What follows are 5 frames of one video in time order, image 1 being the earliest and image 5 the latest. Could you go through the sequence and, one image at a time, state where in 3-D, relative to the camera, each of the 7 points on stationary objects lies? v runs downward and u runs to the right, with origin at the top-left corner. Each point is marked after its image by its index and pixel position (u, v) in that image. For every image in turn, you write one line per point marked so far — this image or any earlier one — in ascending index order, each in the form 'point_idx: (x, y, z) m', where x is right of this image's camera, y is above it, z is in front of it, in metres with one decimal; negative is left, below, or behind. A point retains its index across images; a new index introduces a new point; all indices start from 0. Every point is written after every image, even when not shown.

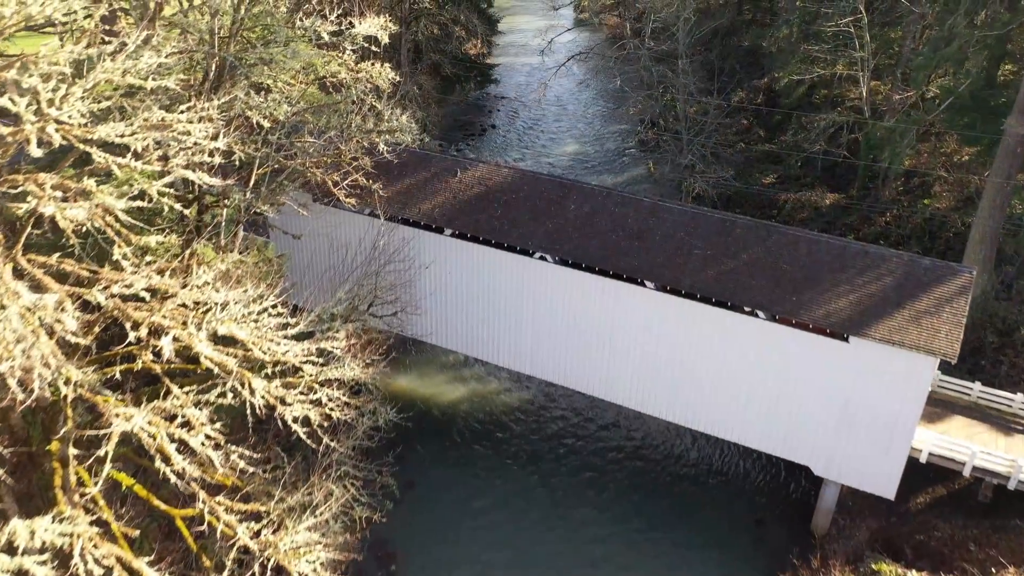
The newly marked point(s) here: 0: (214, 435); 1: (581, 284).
0: (-3.8, -1.9, +7.3) m
1: (+1.6, +0.1, +13.7) m
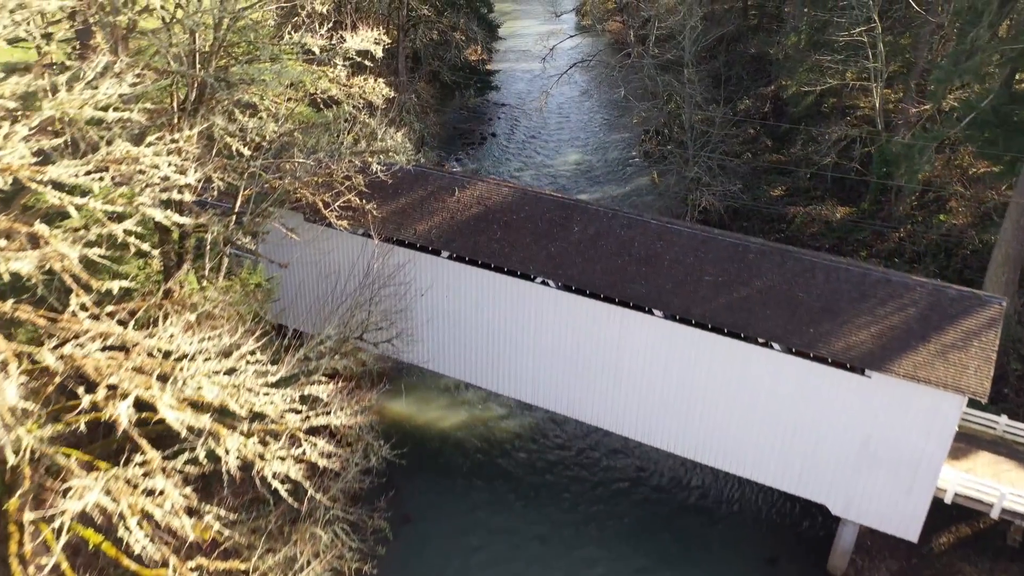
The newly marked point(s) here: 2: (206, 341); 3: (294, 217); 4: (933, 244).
0: (-3.8, -2.5, +6.6) m
1: (+1.6, -0.5, +13.0) m
2: (-3.7, -0.6, +7.0) m
3: (-5.4, +1.7, +14.1) m
4: (+13.8, +1.4, +19.0) m
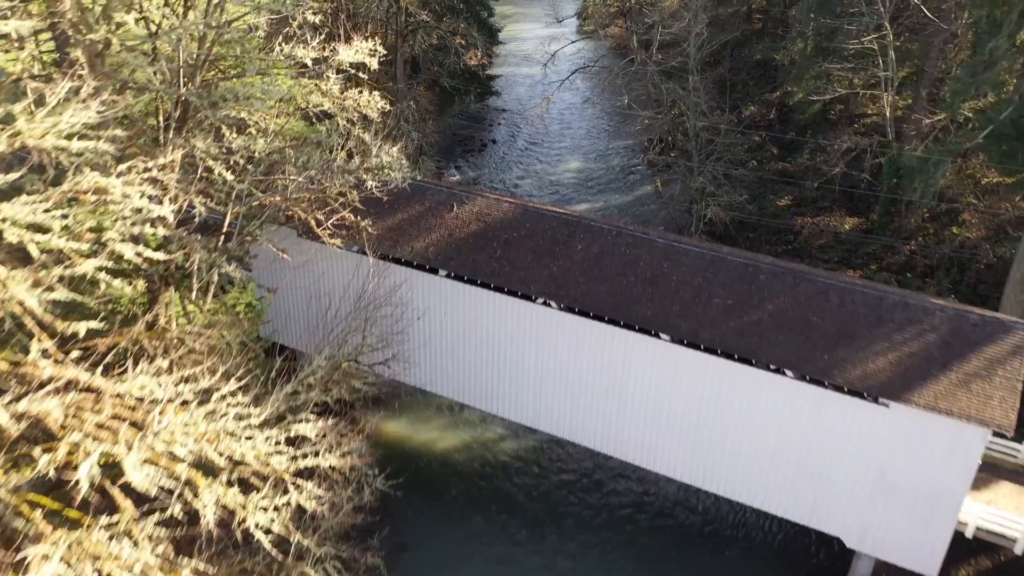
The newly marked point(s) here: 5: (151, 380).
0: (-3.8, -2.9, +6.1) m
1: (+1.6, -1.0, +12.5) m
2: (-3.7, -1.1, +6.5) m
3: (-5.3, +1.3, +13.6) m
4: (+13.8, +1.0, +18.5) m
5: (-4.0, -1.0, +6.4) m
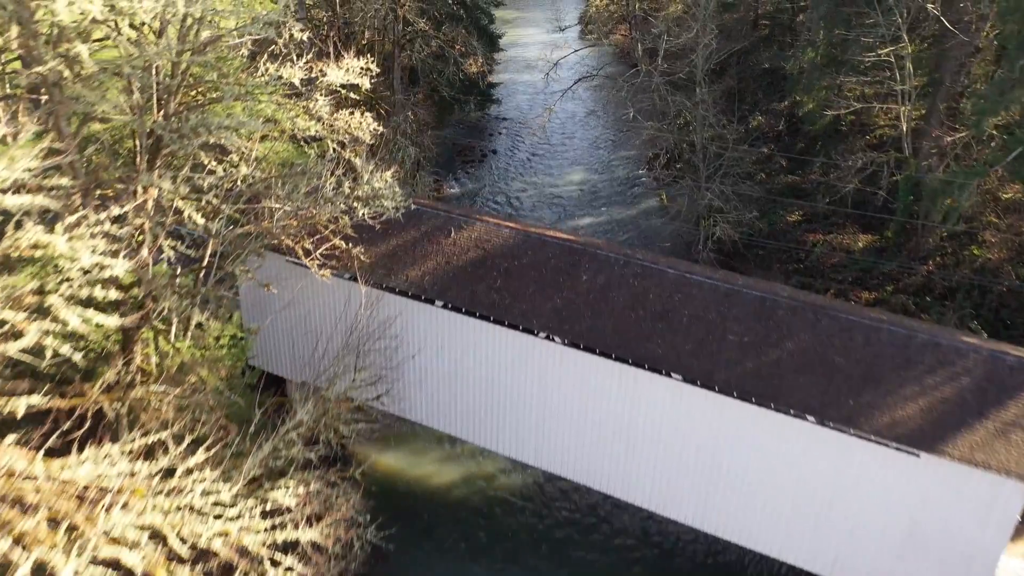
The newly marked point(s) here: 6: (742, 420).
0: (-3.8, -3.6, +5.4) m
1: (+1.7, -1.6, +11.7) m
2: (-3.7, -1.8, +5.7) m
3: (-5.3, +0.6, +12.9) m
4: (+13.8, +0.3, +17.7) m
5: (-4.0, -1.7, +5.6) m
6: (+4.3, -2.5, +10.9) m
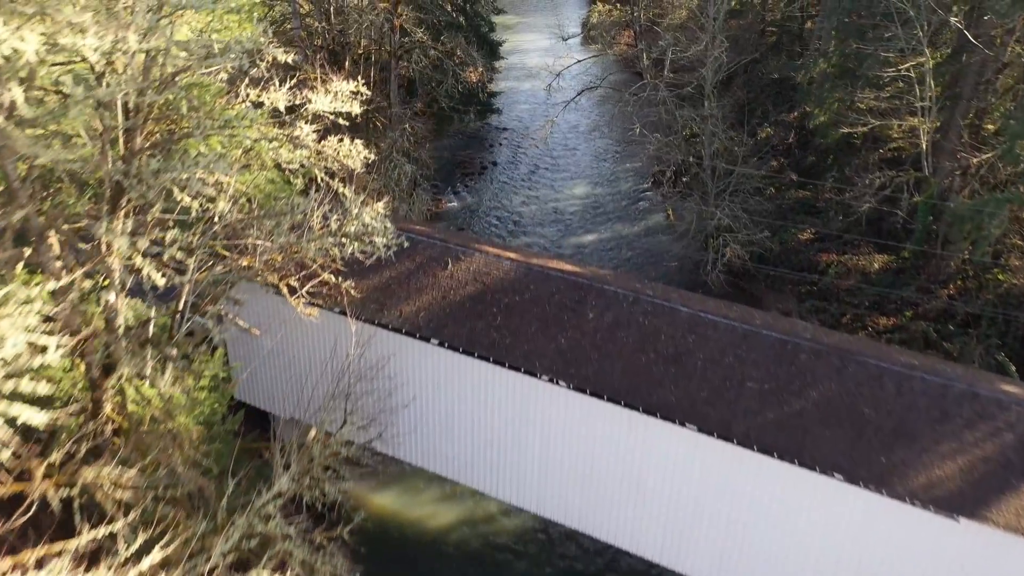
0: (-3.7, -4.3, +4.5) m
1: (+1.7, -2.4, +10.8) m
2: (-3.7, -2.5, +4.9) m
3: (-5.3, -0.2, +12.0) m
4: (+13.8, -0.5, +16.8) m
5: (-3.9, -2.4, +4.8) m
6: (+4.3, -3.2, +10.1) m
